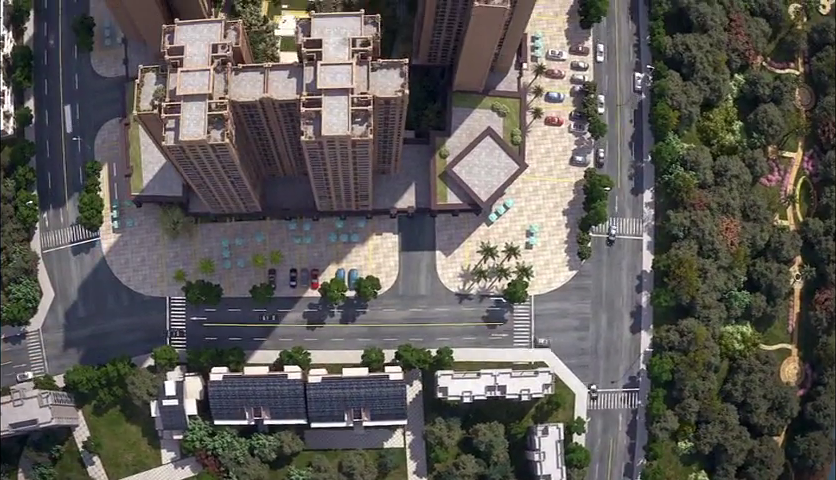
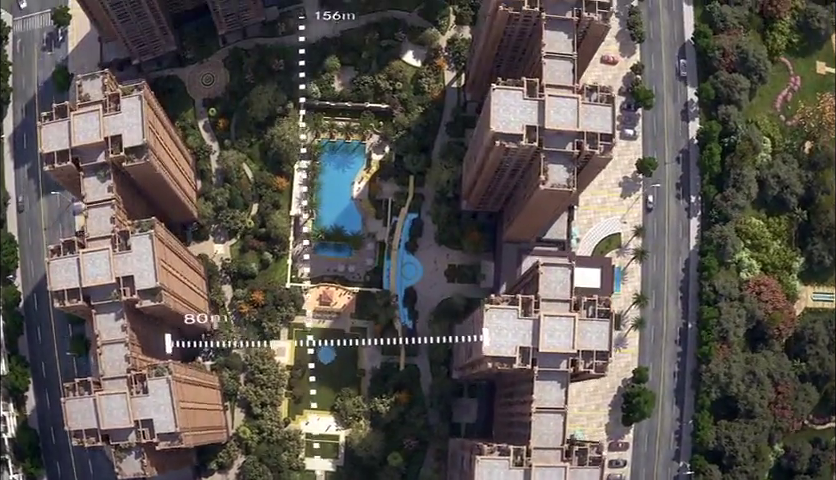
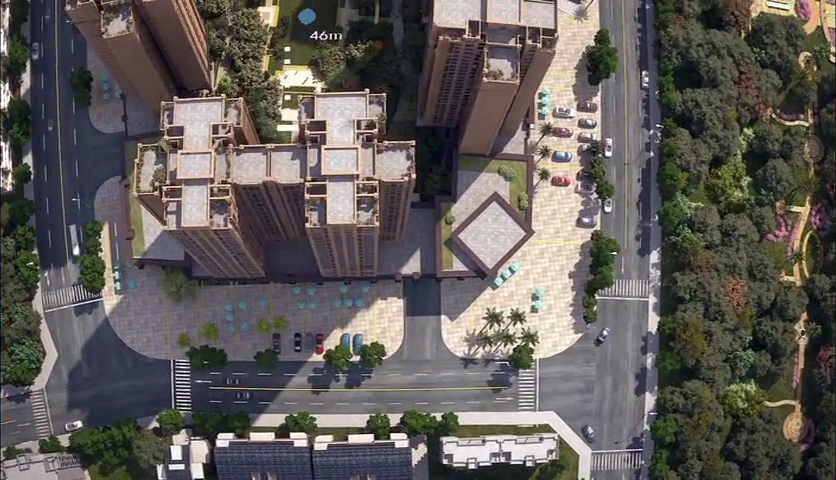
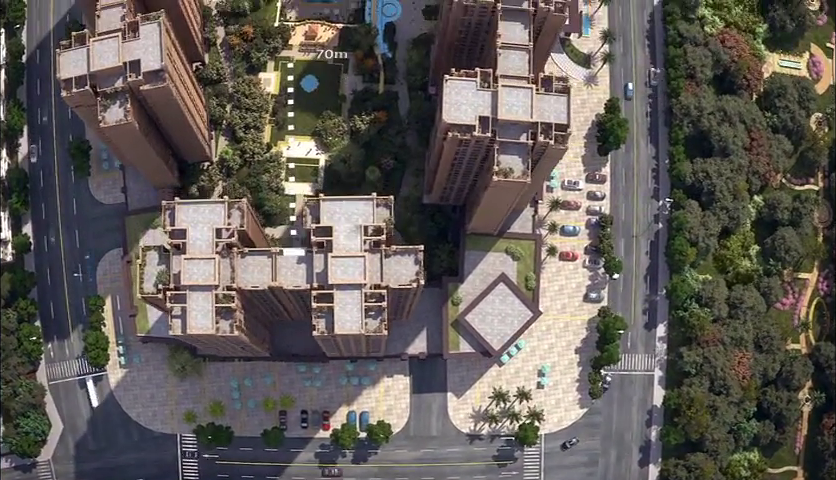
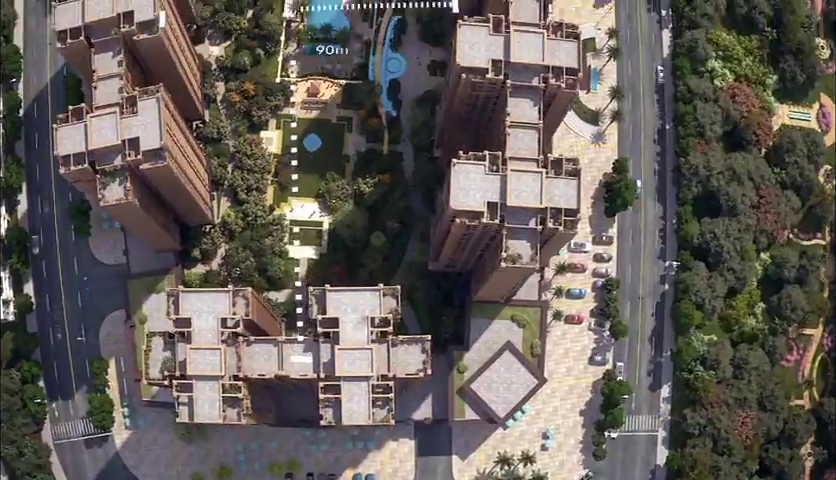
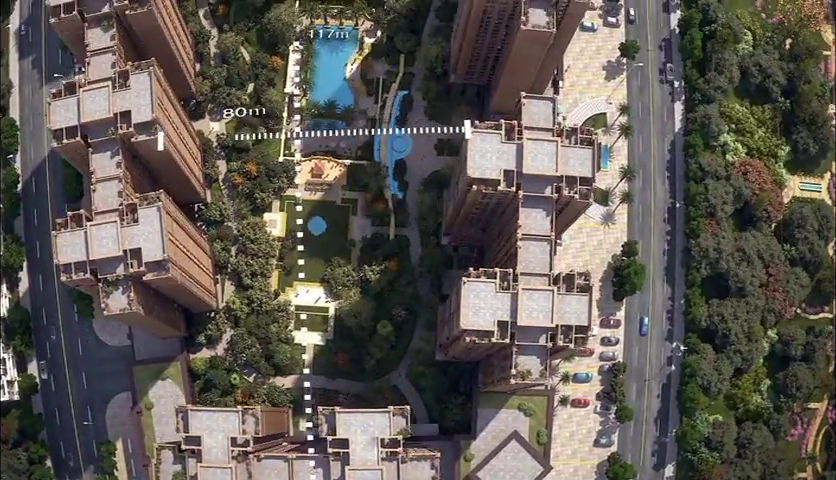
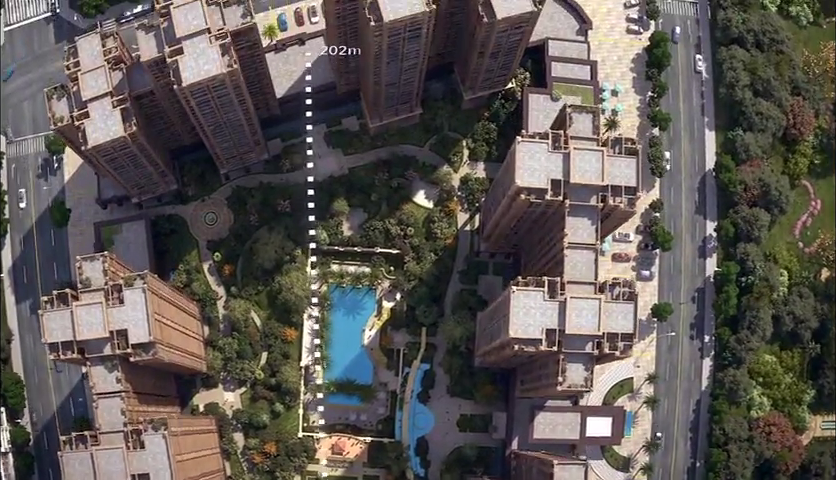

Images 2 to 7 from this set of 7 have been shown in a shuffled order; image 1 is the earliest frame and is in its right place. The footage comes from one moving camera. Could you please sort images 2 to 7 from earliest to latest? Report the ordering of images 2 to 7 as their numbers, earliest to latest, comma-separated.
3, 4, 5, 6, 2, 7
